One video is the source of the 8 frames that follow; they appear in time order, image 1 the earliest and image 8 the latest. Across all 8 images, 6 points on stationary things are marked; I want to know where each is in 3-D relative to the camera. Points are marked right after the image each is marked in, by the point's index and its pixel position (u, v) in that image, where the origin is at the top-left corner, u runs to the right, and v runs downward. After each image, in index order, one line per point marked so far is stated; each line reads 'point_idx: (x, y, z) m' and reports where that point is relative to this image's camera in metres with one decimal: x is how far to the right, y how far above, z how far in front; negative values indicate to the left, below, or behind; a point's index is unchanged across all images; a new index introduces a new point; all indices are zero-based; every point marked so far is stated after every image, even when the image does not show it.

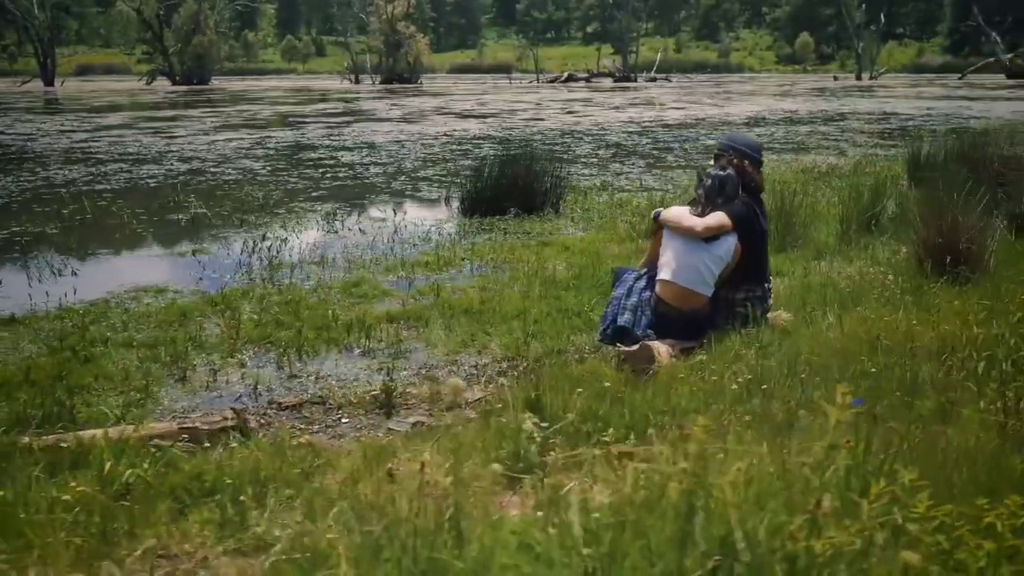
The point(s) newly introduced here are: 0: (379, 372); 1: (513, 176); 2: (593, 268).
0: (-0.8, -0.5, +6.1) m
1: (0.0, +1.4, +13.0) m
2: (+0.7, +0.2, +8.8) m
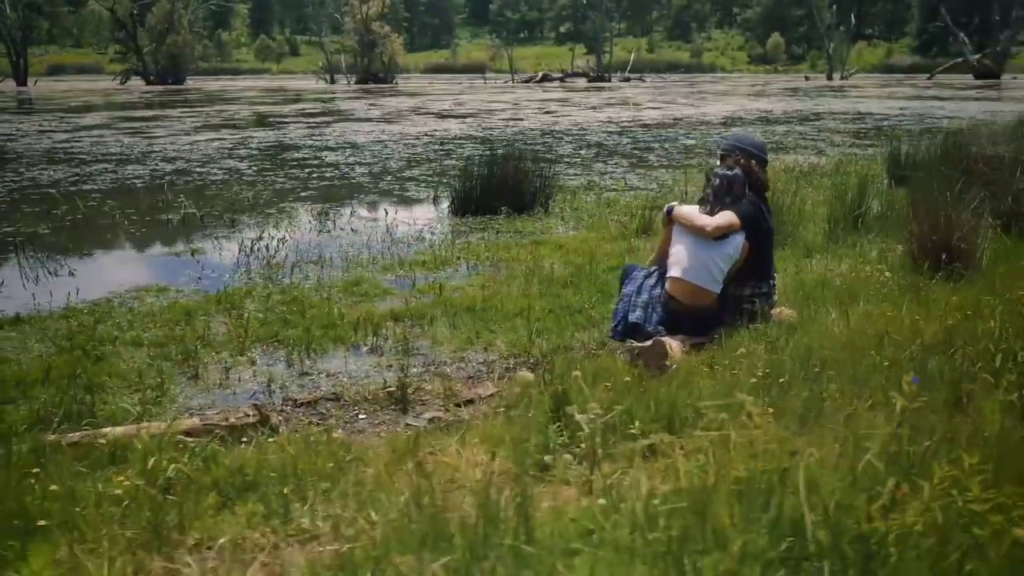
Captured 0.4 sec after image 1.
0: (-0.8, -0.5, +6.2) m
1: (-0.1, +1.4, +13.1) m
2: (+0.7, +0.2, +8.9) m
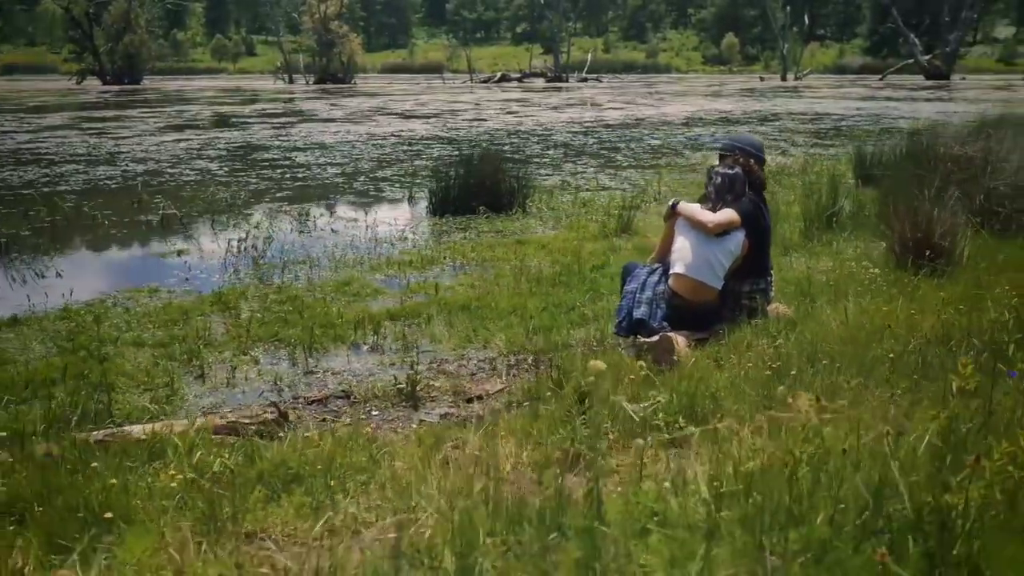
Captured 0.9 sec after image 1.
0: (-0.7, -0.5, +6.3) m
1: (-0.4, +1.5, +13.3) m
2: (+0.6, +0.2, +9.1) m
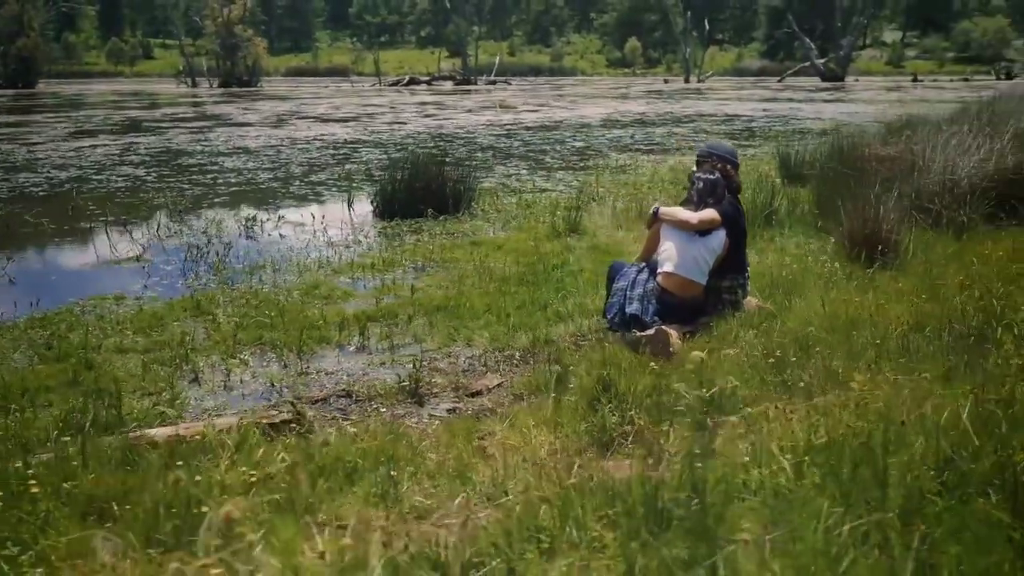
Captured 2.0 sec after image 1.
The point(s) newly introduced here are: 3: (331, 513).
0: (-0.8, -0.5, +6.5) m
1: (-1.1, +1.4, +13.4) m
2: (+0.2, +0.2, +9.4) m
3: (-0.6, -0.7, +3.3) m
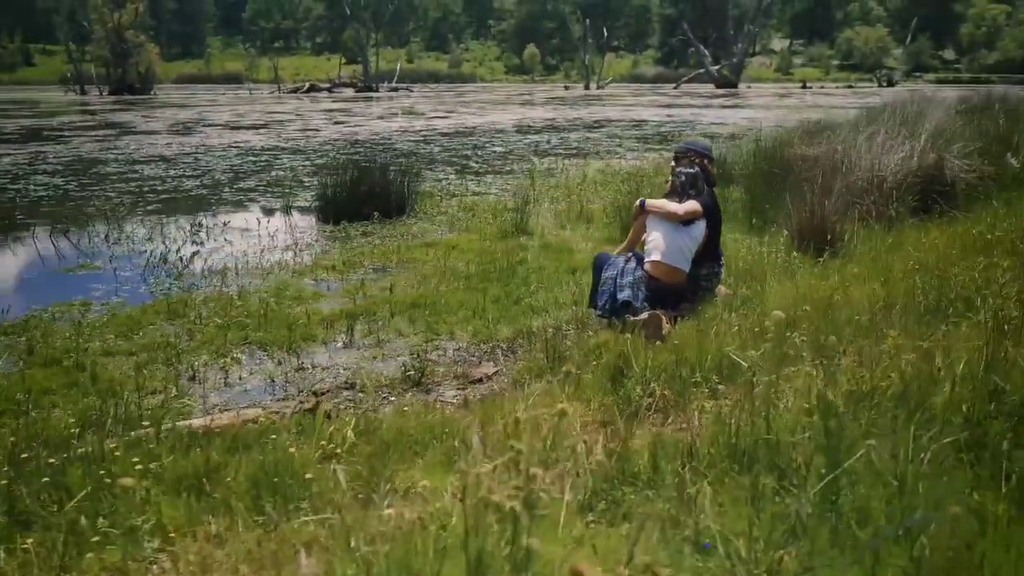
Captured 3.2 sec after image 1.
0: (-0.9, -0.5, +6.7) m
1: (-1.9, +1.4, +13.6) m
2: (-0.1, +0.2, +9.7) m
3: (-0.4, -0.7, +3.5) m
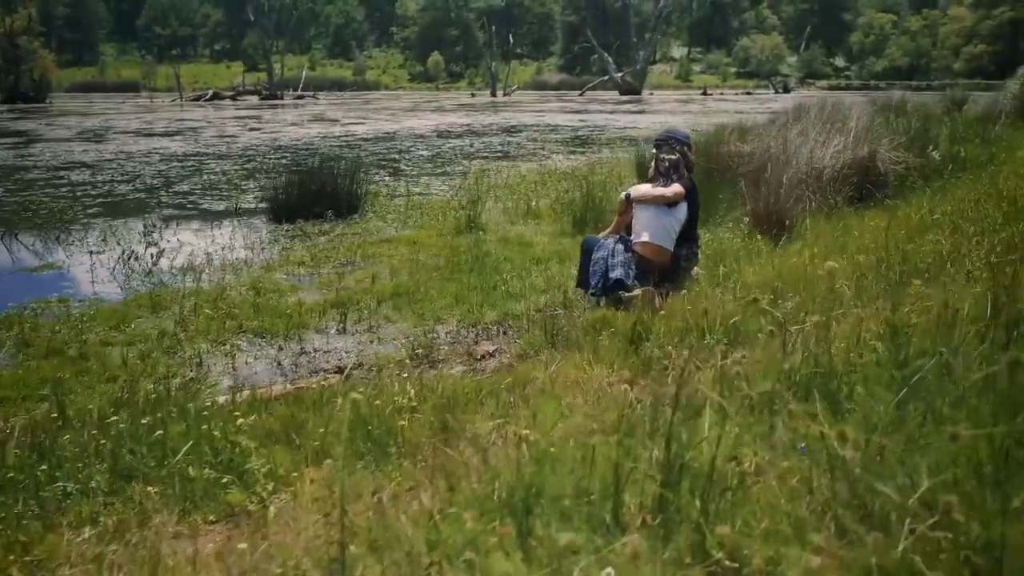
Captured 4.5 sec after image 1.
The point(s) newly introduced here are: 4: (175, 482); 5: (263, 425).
0: (-0.9, -0.4, +7.0) m
1: (-2.6, +1.4, +13.8) m
2: (-0.5, +0.3, +10.1) m
3: (-0.1, -0.5, +3.9) m
4: (-1.2, -0.7, +3.5) m
5: (-1.0, -0.5, +4.0) m
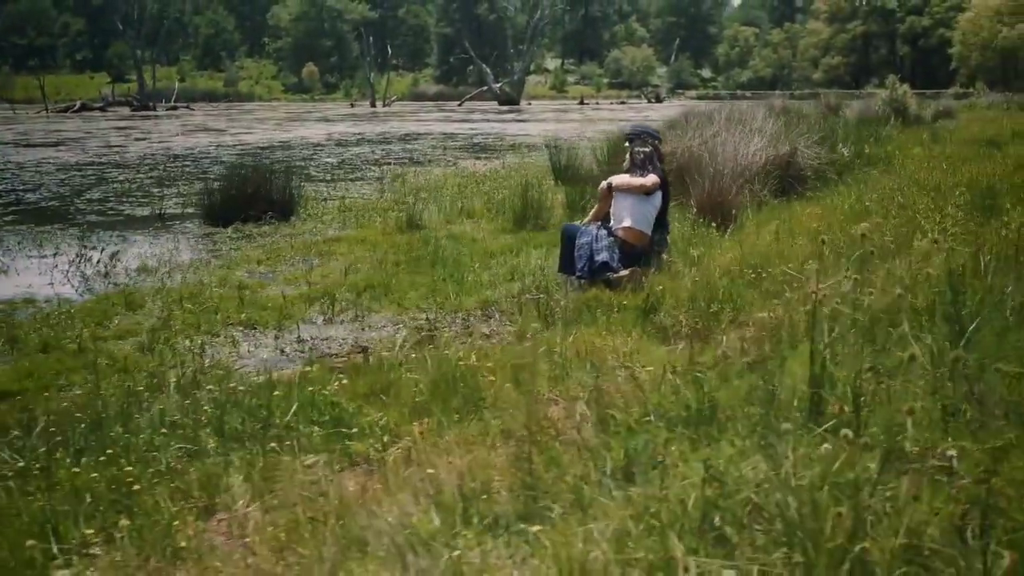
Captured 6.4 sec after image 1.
0: (-1.0, -0.3, +7.3) m
1: (-3.5, +1.4, +13.8) m
2: (-0.9, +0.4, +10.4) m
3: (+0.2, -0.4, +4.3) m
4: (-0.8, -0.6, +3.8) m
5: (-0.7, -0.4, +4.2) m
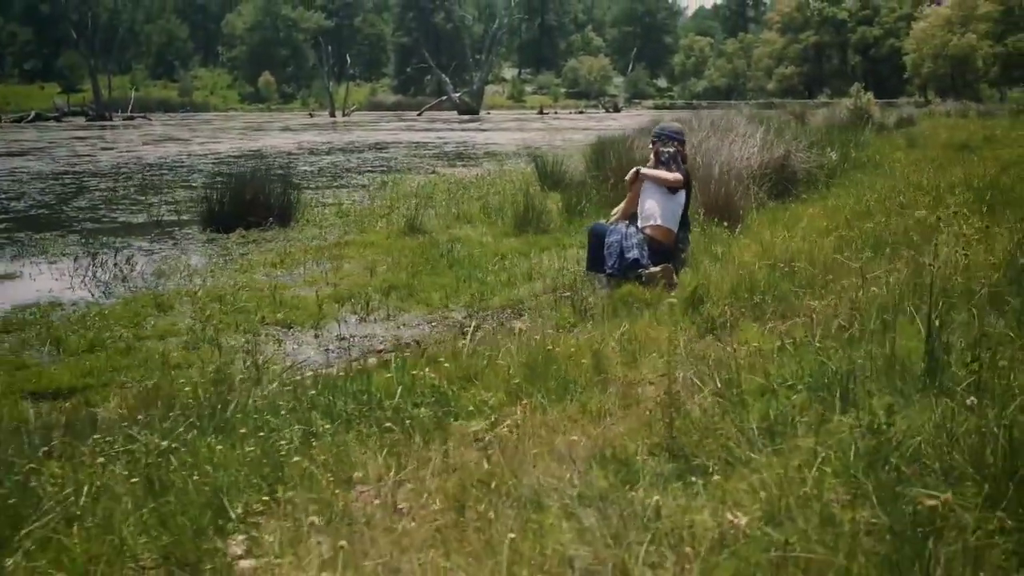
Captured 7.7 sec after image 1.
0: (-0.8, -0.3, +7.5) m
1: (-3.6, +1.3, +13.9) m
2: (-0.8, +0.3, +10.6) m
3: (+0.6, -0.3, +4.5) m
4: (-0.4, -0.5, +4.0) m
5: (-0.3, -0.4, +4.5) m
